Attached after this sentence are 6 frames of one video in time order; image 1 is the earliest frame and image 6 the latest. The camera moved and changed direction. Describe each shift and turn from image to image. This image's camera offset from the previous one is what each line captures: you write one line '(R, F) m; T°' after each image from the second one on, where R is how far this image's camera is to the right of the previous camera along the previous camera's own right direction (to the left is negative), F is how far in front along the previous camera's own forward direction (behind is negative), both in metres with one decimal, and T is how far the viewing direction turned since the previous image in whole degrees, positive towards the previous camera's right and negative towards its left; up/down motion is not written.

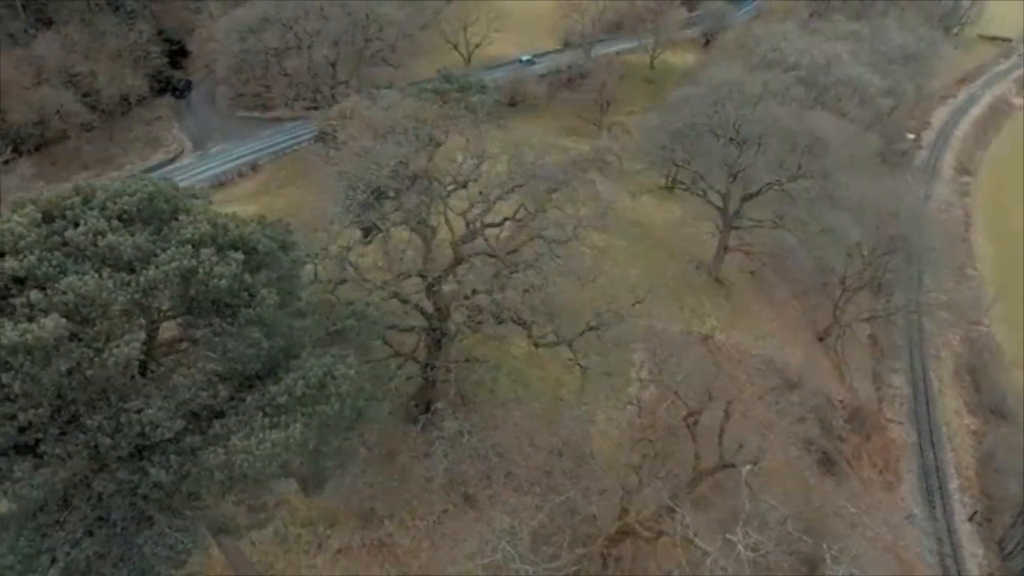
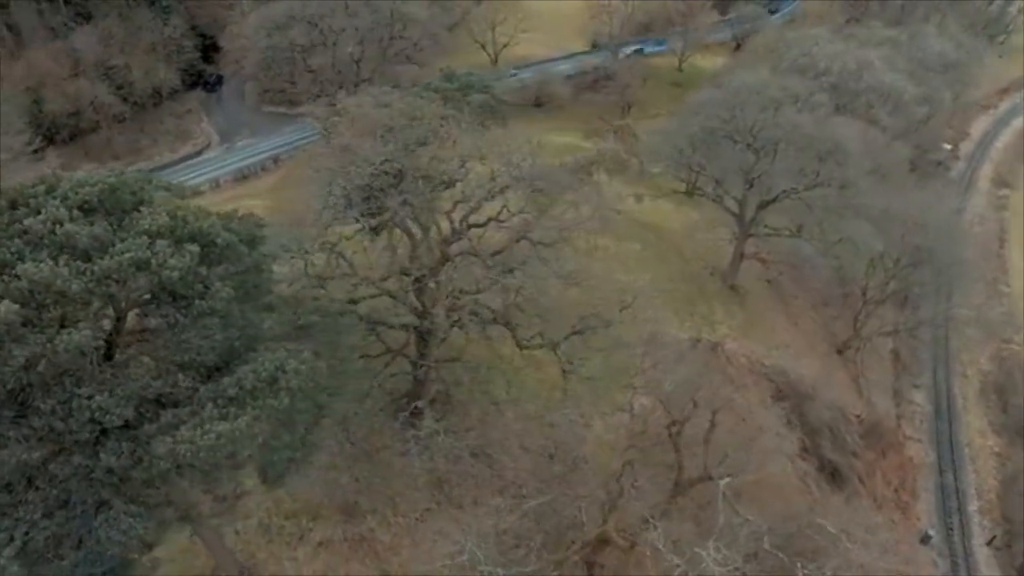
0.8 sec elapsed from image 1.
(+1.8, 0.0) m; -3°
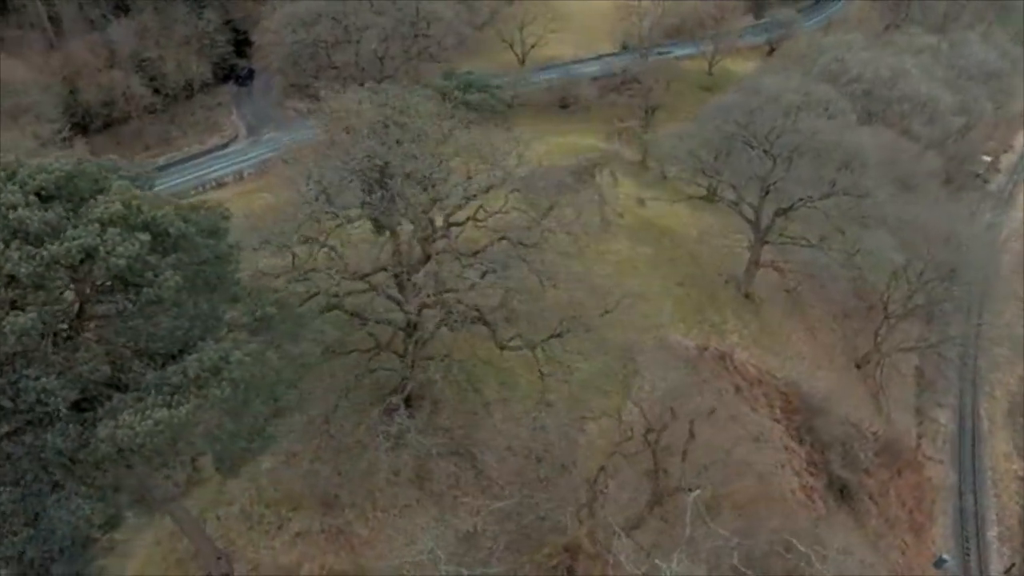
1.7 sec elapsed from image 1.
(+2.0, +0.1) m; -4°
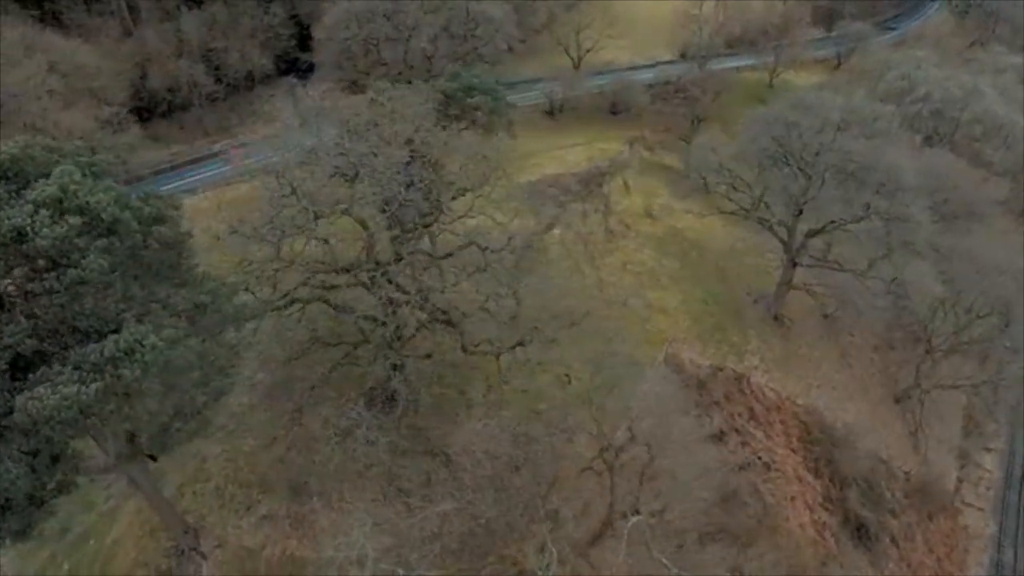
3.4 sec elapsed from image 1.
(+3.7, +0.3) m; -7°
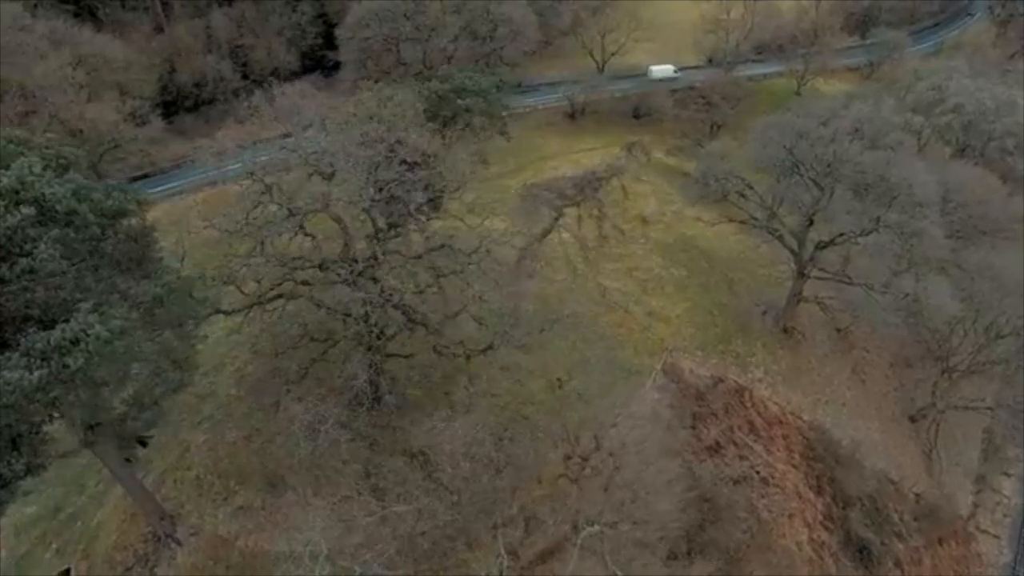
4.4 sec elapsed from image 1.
(+2.3, +0.2) m; -4°
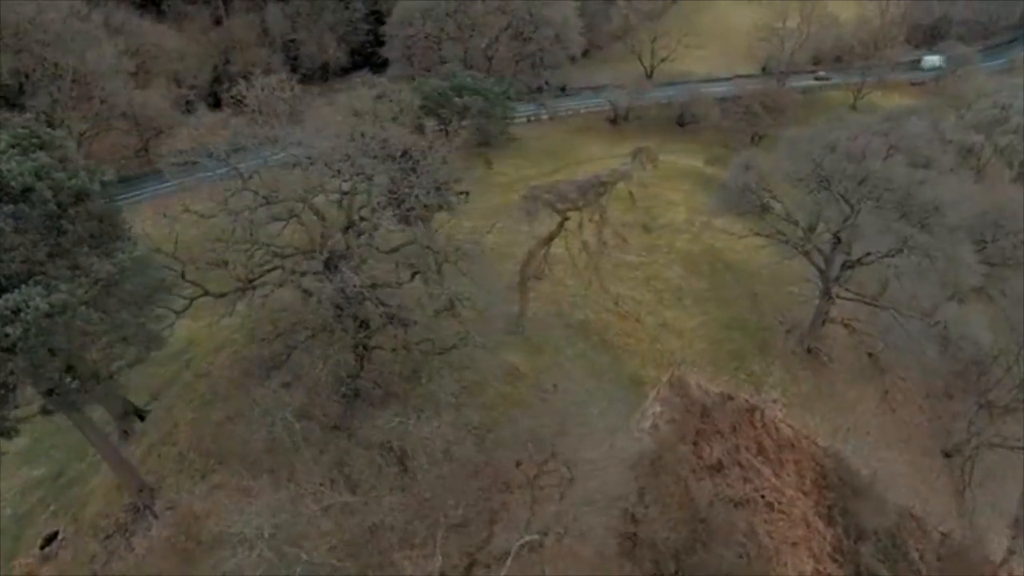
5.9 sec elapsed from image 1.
(+3.3, +0.5) m; -6°
